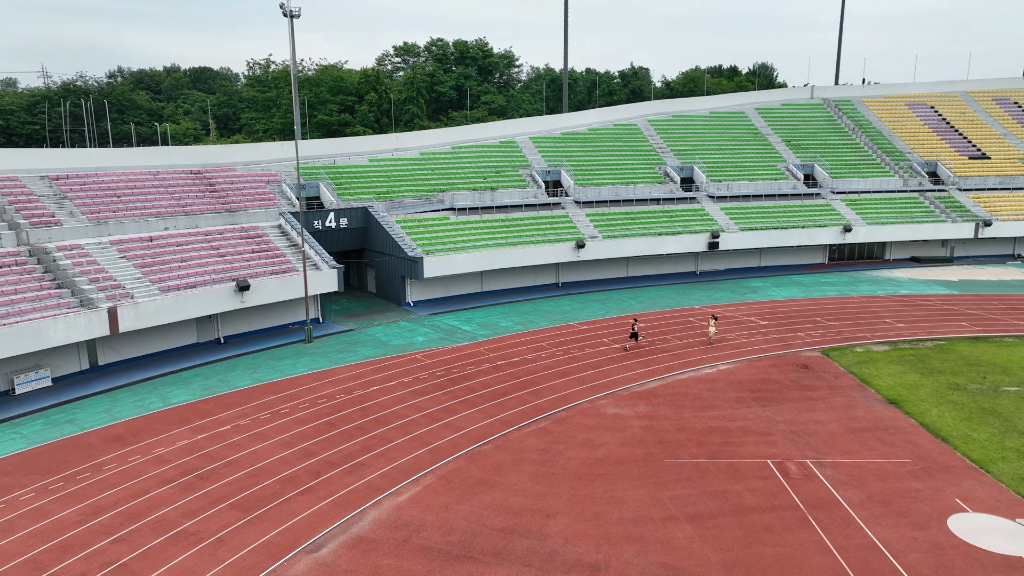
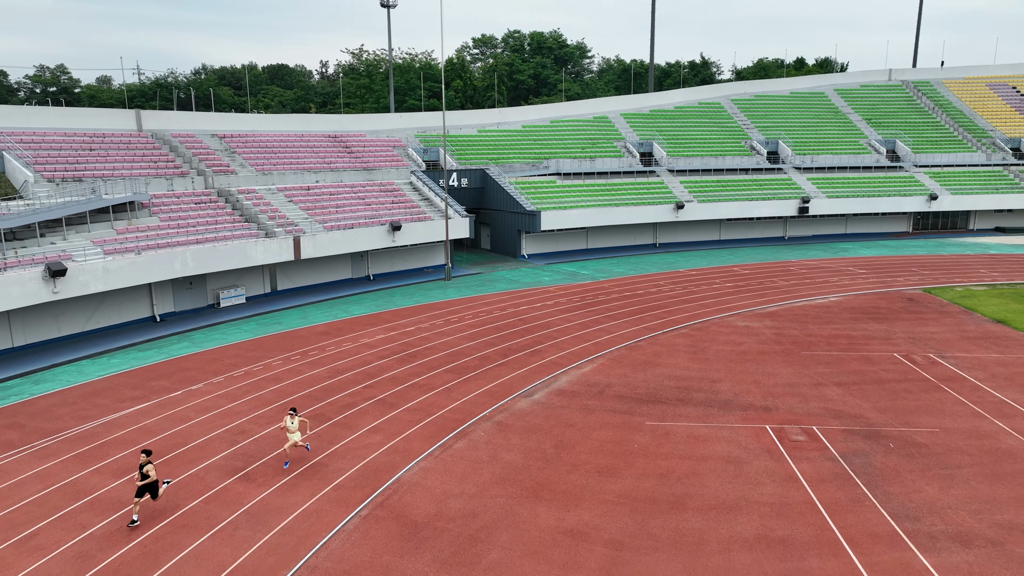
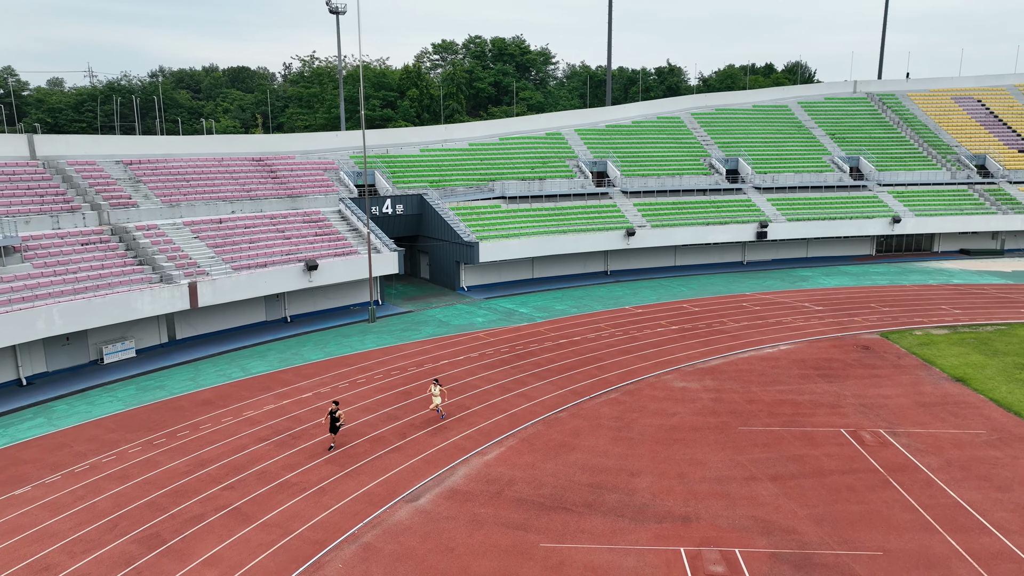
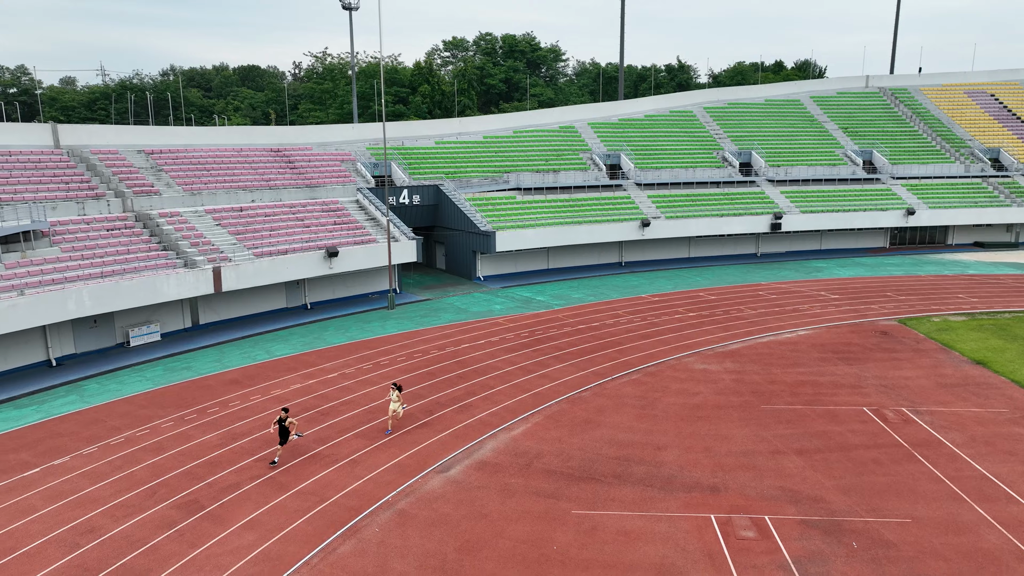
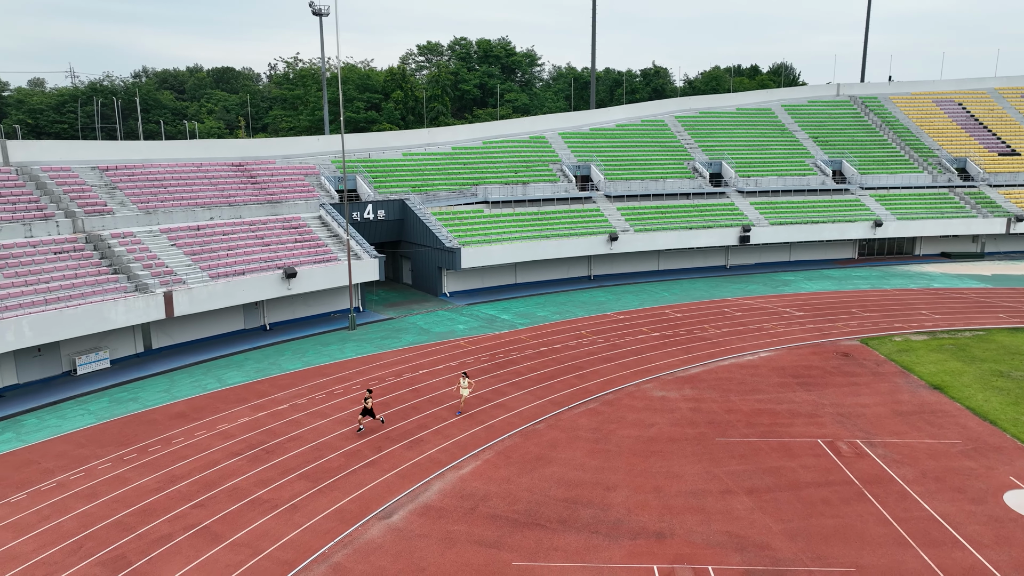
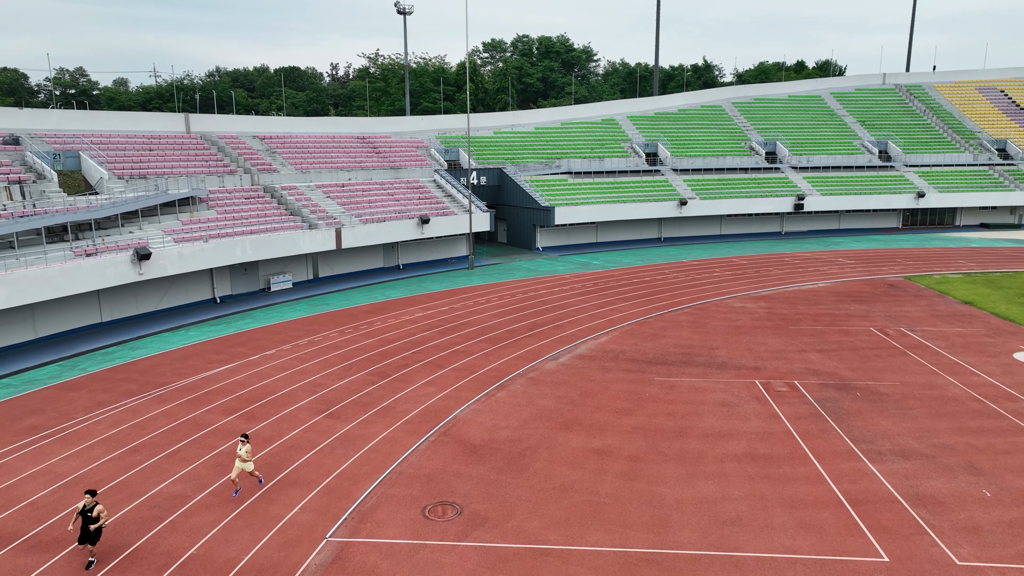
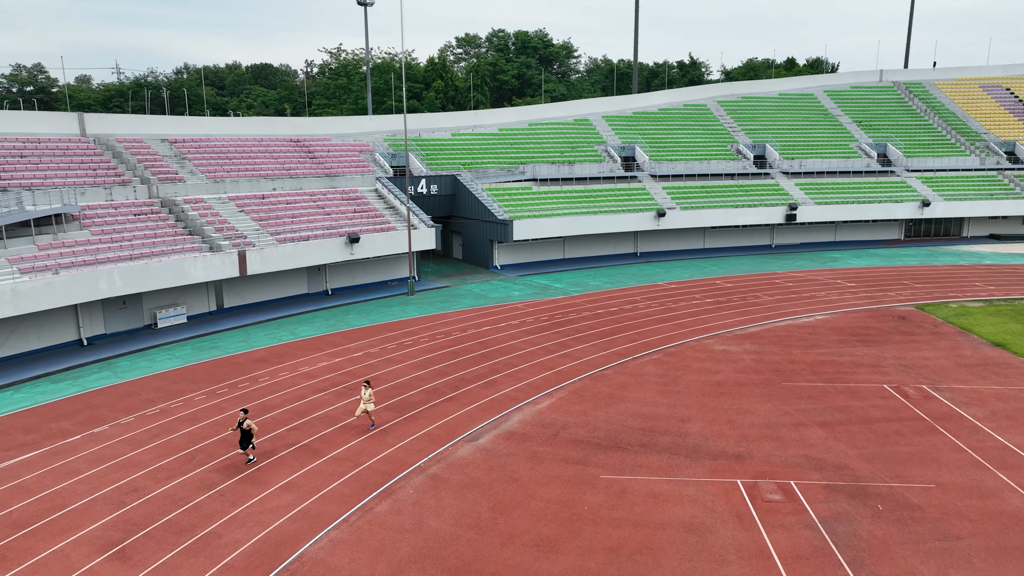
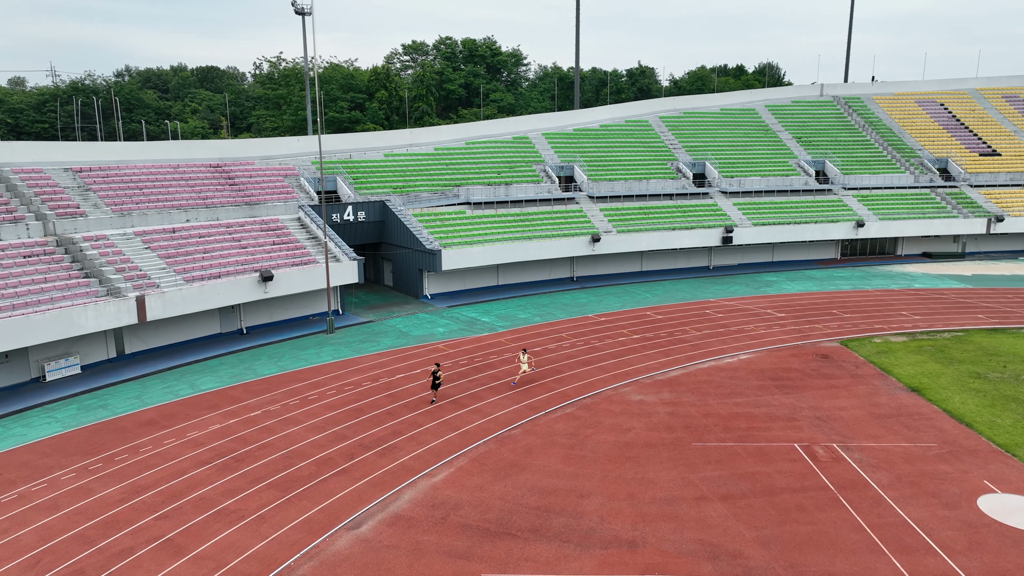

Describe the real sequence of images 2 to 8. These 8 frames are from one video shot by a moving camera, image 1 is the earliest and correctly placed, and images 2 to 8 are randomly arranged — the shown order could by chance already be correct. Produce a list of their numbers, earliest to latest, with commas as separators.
8, 5, 3, 4, 7, 2, 6
